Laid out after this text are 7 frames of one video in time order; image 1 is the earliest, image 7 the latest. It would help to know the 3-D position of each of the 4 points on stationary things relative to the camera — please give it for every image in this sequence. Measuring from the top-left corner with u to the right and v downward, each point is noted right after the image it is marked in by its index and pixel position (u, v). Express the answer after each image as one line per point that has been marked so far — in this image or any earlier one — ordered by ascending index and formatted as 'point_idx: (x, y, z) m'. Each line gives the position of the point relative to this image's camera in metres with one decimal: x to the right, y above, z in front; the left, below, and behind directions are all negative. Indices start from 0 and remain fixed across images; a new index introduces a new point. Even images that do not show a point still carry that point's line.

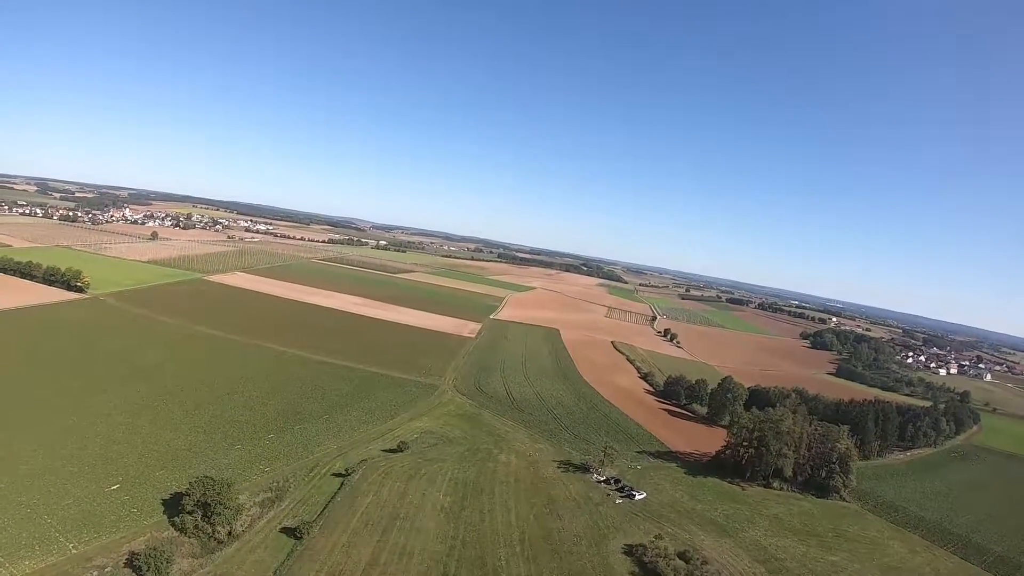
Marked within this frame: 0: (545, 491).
0: (+1.3, -8.2, +18.5) m
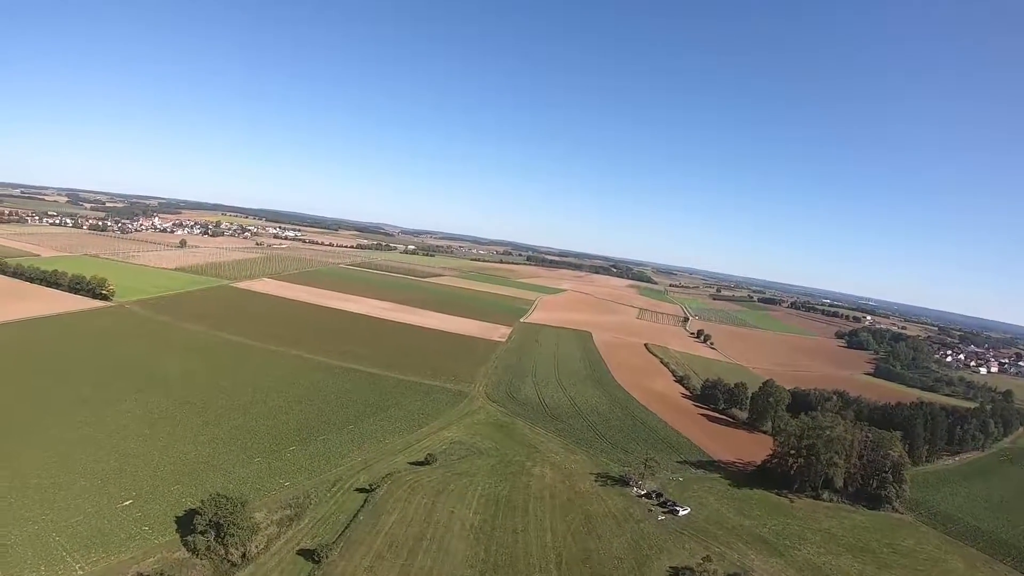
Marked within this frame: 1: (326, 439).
0: (+2.6, -8.2, +17.1) m
1: (-8.0, -6.6, +19.8) m
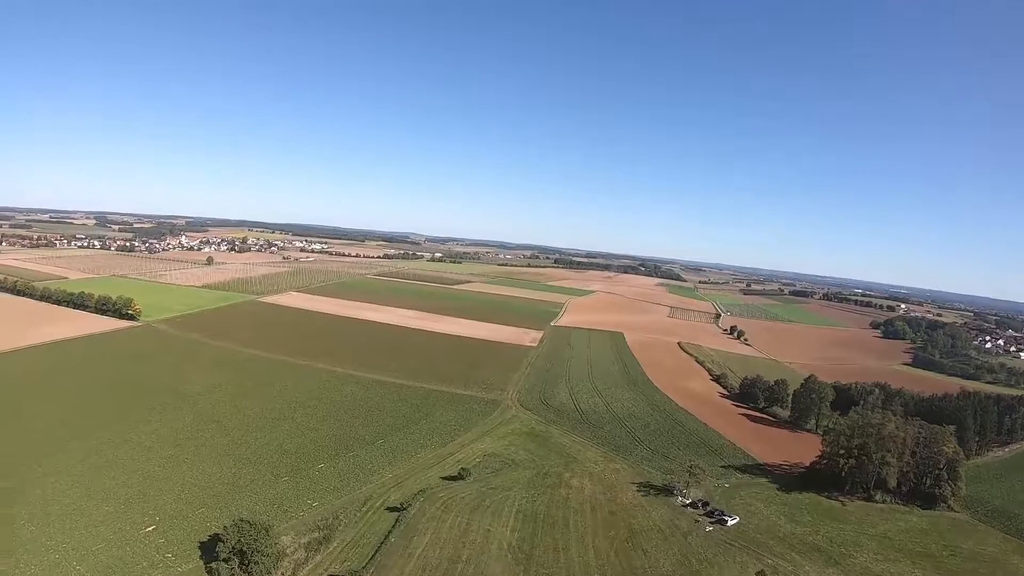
0: (+3.9, -8.1, +16.0) m
1: (-6.7, -7.0, +19.1) m
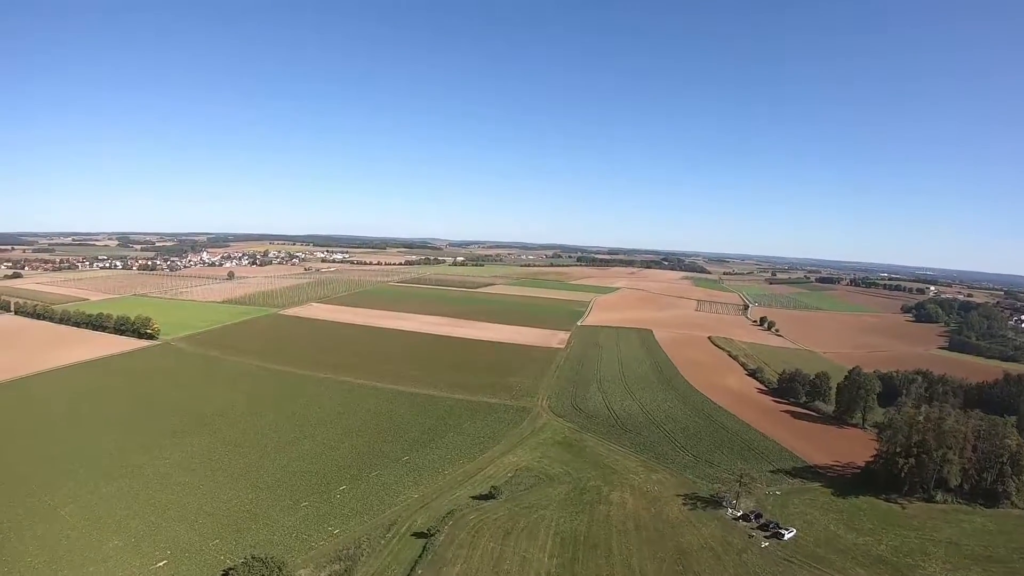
0: (+5.1, -8.1, +14.7) m
1: (-5.4, -7.4, +18.2) m
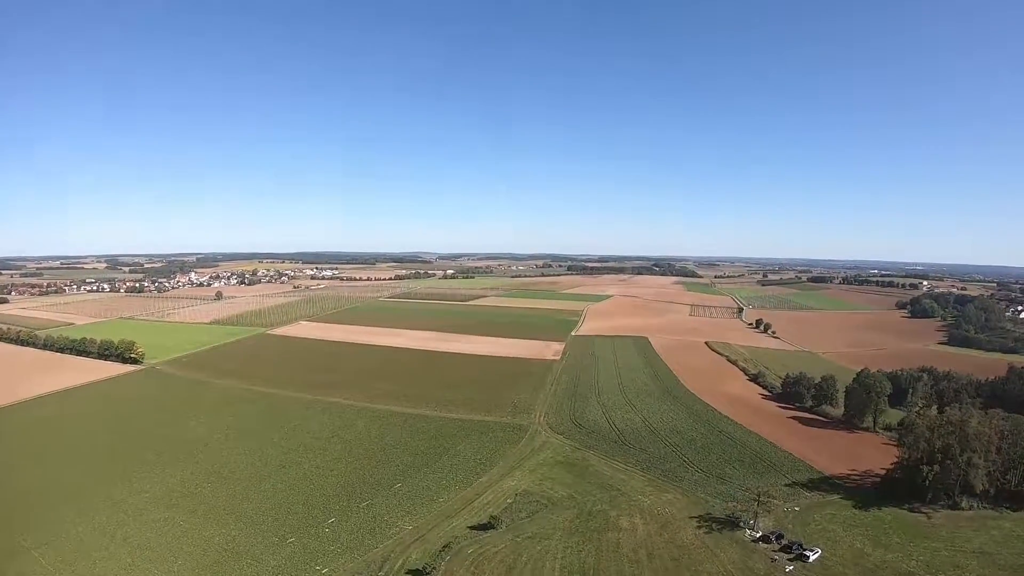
0: (+5.2, -8.2, +13.5) m
1: (-5.3, -8.1, +17.0) m
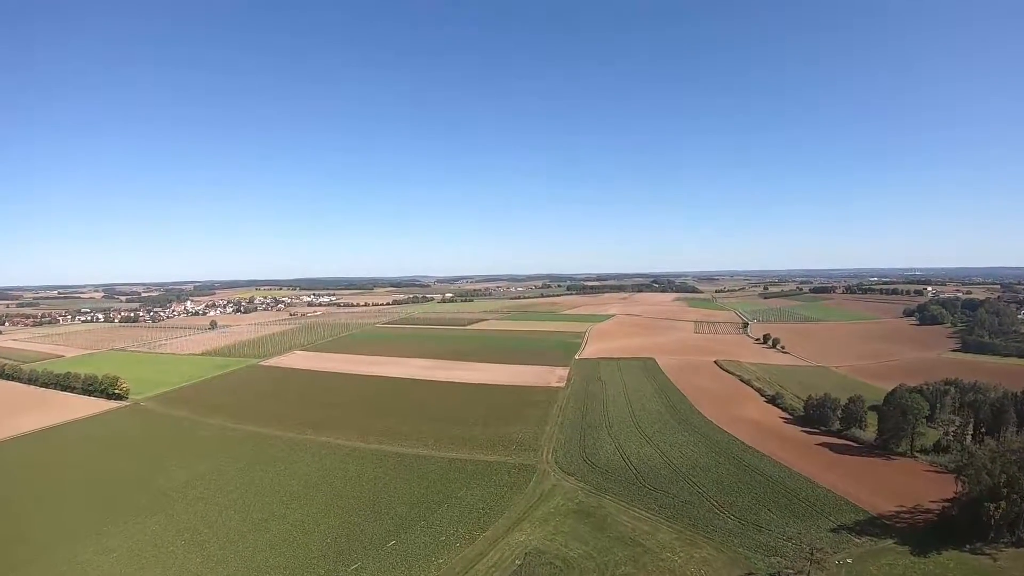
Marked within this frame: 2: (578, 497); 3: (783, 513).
0: (+5.5, -8.9, +11.2) m
1: (-5.0, -9.1, +14.8) m
2: (+2.7, -8.5, +18.7) m
3: (+10.9, -8.9, +18.3) m
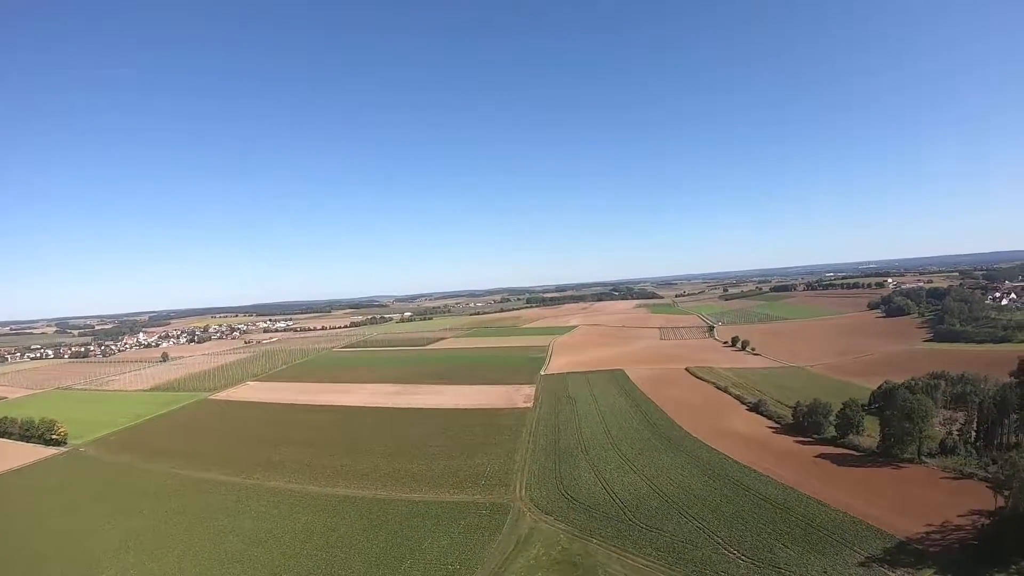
0: (+4.9, -8.8, +8.6) m
1: (-5.7, -9.7, +11.7) m
2: (+1.8, -8.8, +16.0) m
3: (+10.0, -8.8, +15.8) m
